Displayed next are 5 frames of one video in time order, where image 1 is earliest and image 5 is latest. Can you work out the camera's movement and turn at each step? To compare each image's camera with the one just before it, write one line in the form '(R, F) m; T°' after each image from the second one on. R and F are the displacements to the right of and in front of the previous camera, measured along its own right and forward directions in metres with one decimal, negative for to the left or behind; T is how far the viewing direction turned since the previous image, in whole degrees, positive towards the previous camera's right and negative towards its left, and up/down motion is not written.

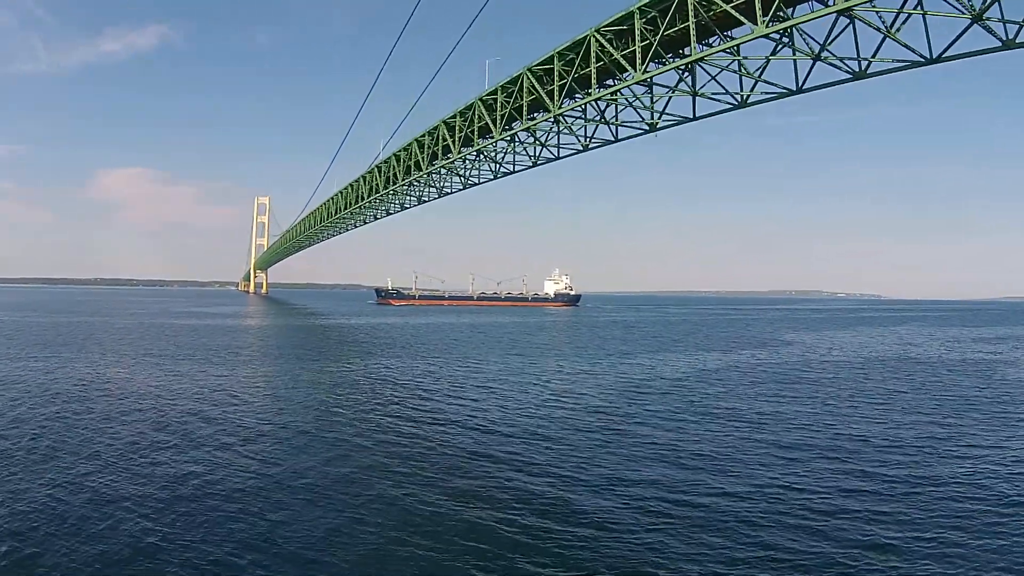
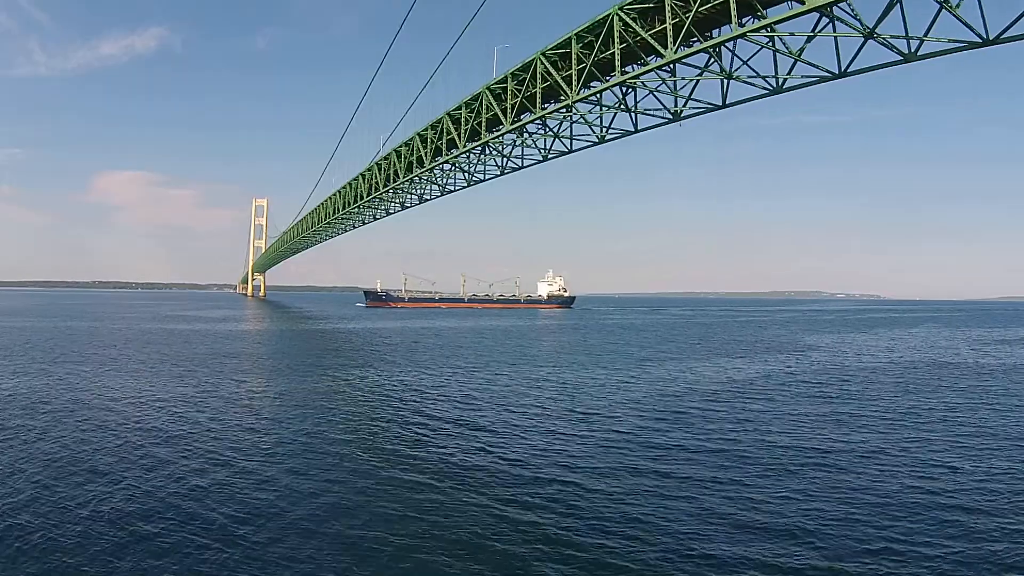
(-0.4, +1.9) m; 0°
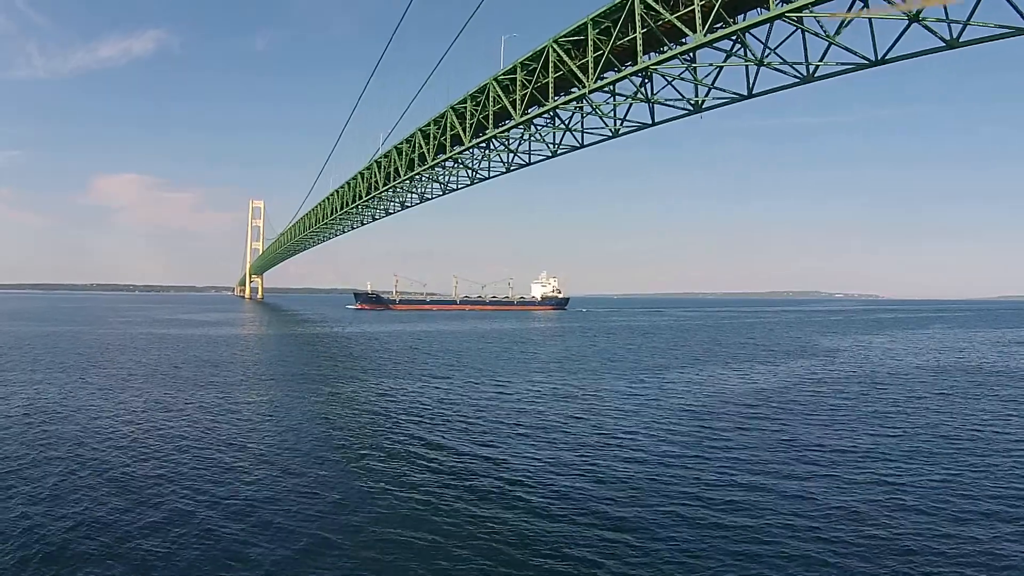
(-0.4, +1.4) m; 0°
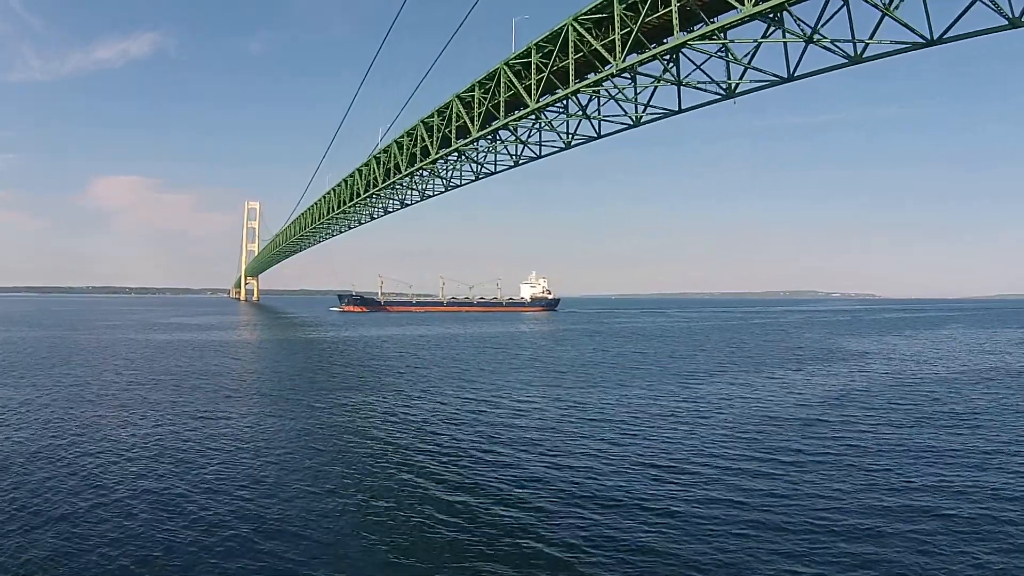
(-0.6, +1.8) m; 0°
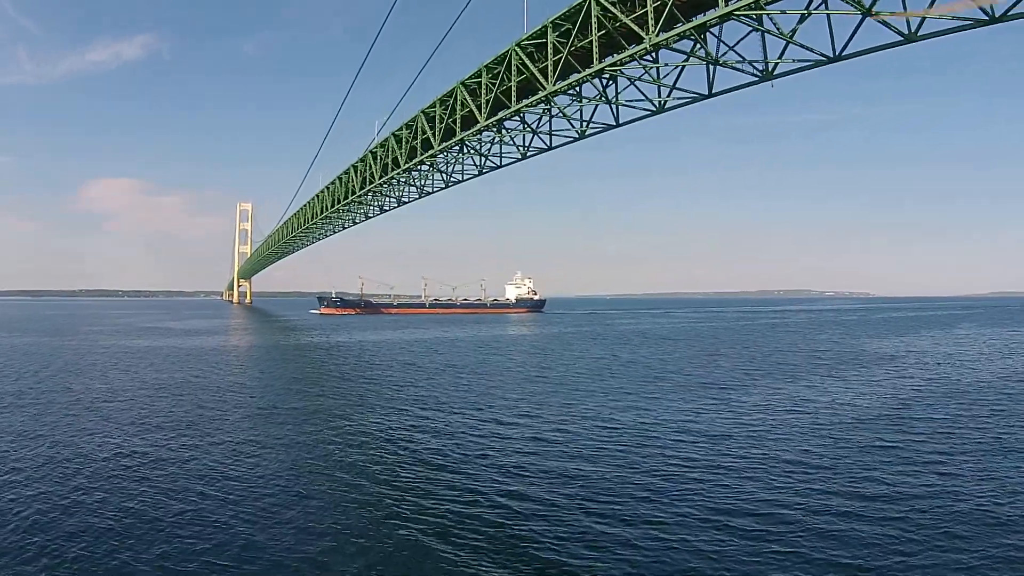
(-0.6, +1.9) m; +1°
